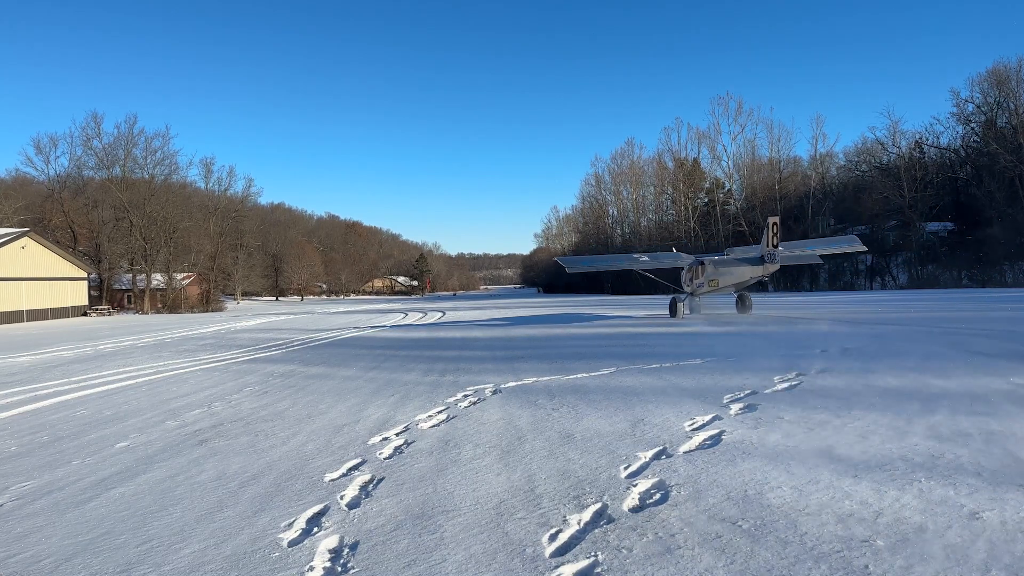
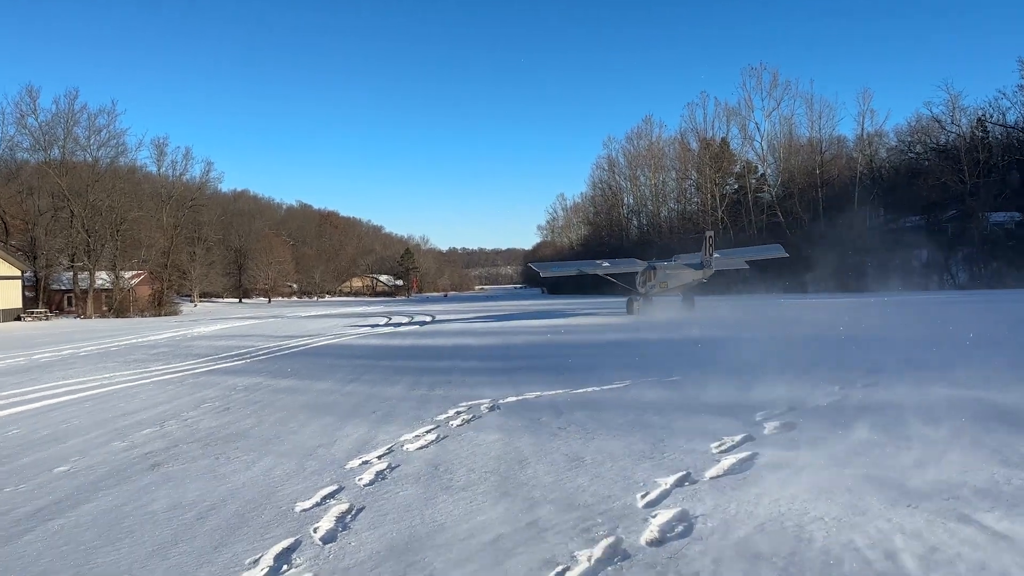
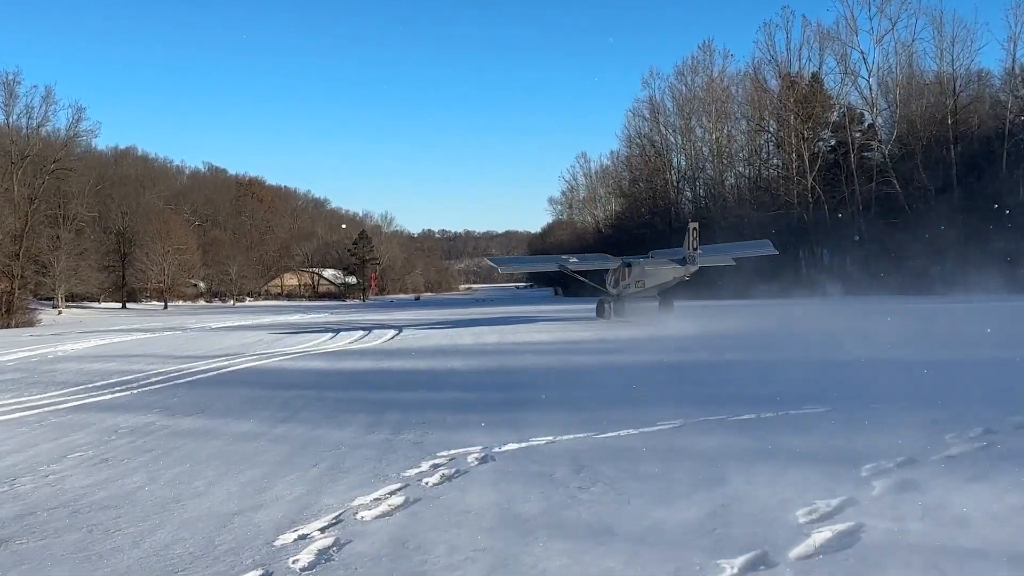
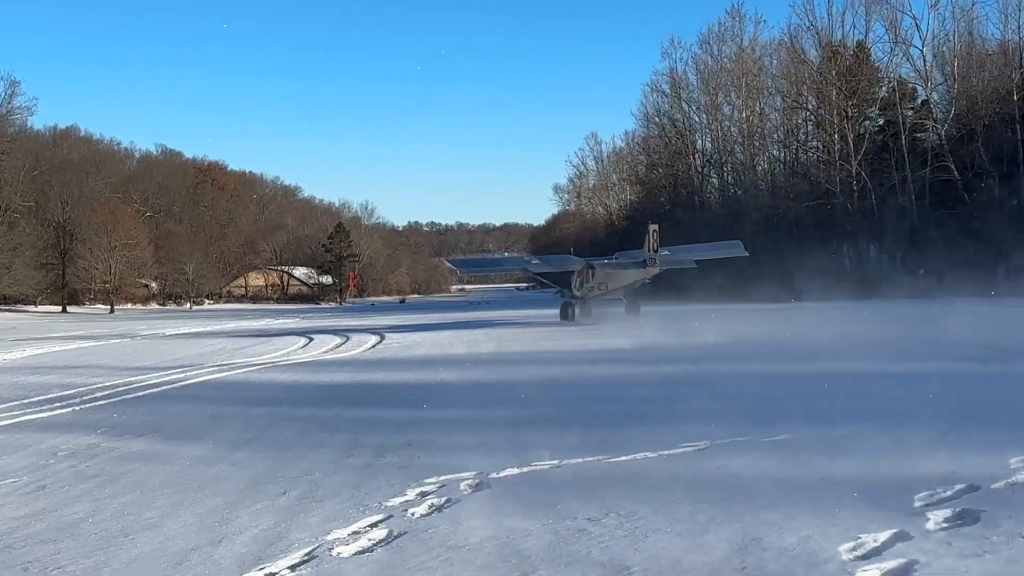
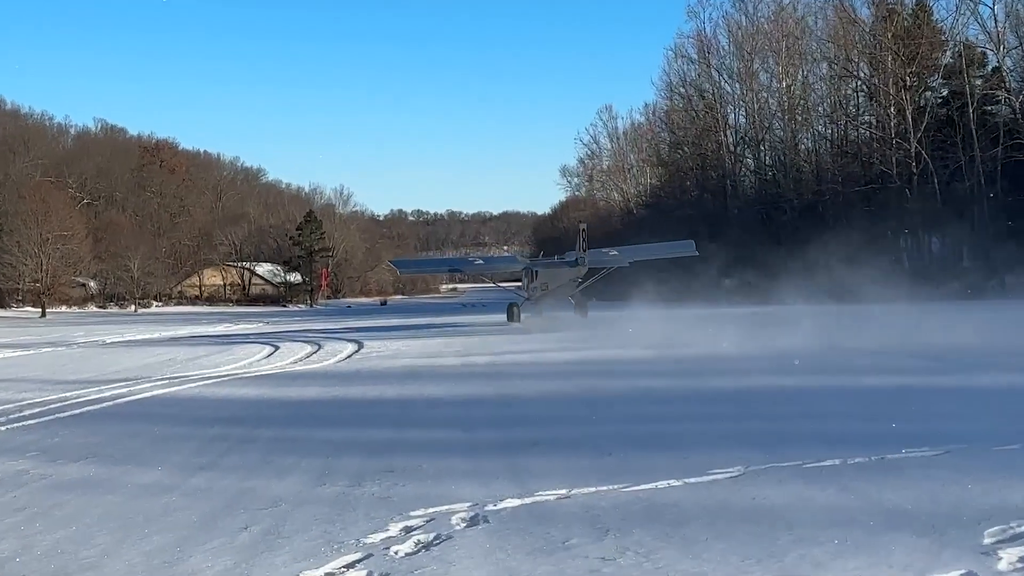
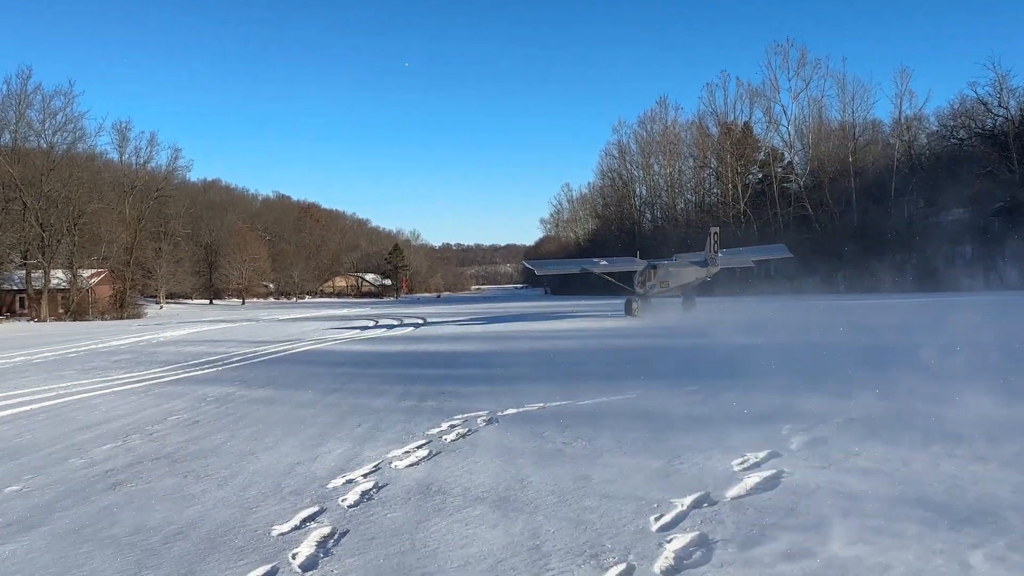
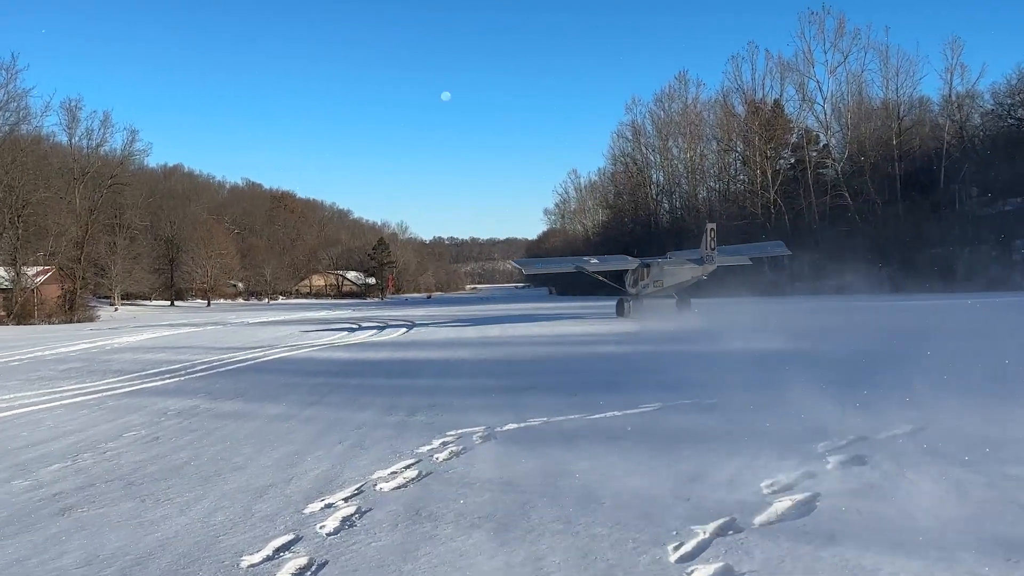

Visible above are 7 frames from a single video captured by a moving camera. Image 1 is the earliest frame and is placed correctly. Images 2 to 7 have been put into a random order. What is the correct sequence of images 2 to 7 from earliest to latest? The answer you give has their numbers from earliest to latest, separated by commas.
2, 6, 7, 3, 4, 5
